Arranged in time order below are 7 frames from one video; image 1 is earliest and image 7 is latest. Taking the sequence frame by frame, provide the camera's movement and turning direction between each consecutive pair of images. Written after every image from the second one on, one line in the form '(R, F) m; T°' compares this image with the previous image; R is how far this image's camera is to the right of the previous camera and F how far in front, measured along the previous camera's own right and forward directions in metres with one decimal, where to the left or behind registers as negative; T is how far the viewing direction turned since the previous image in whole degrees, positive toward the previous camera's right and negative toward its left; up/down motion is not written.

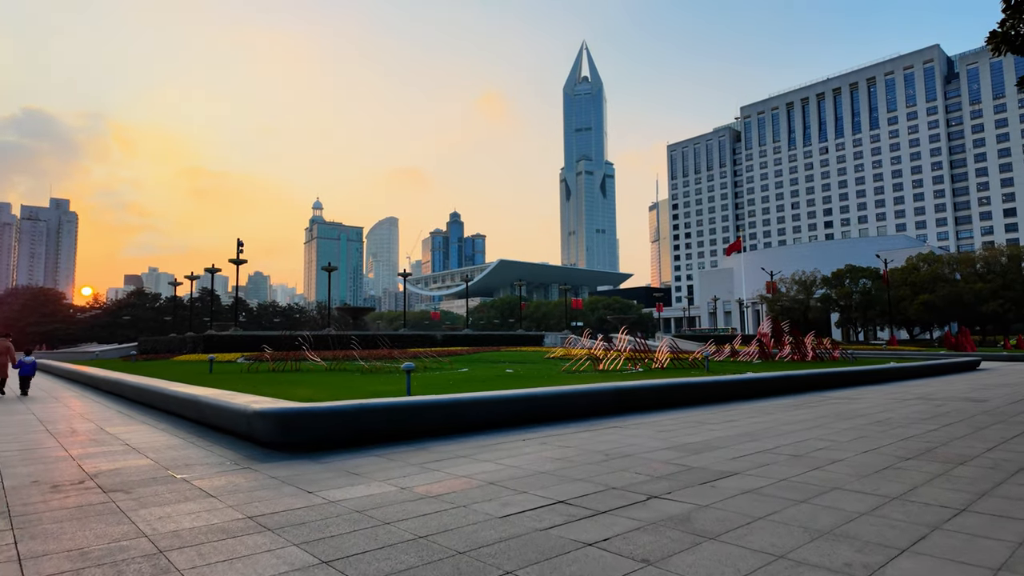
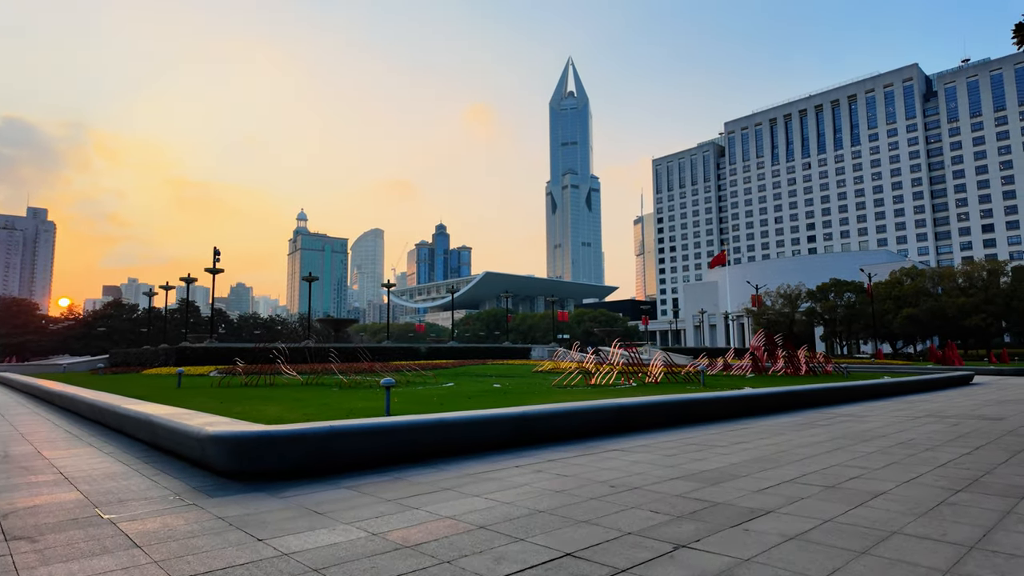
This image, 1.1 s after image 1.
(-0.1, +0.8) m; +1°
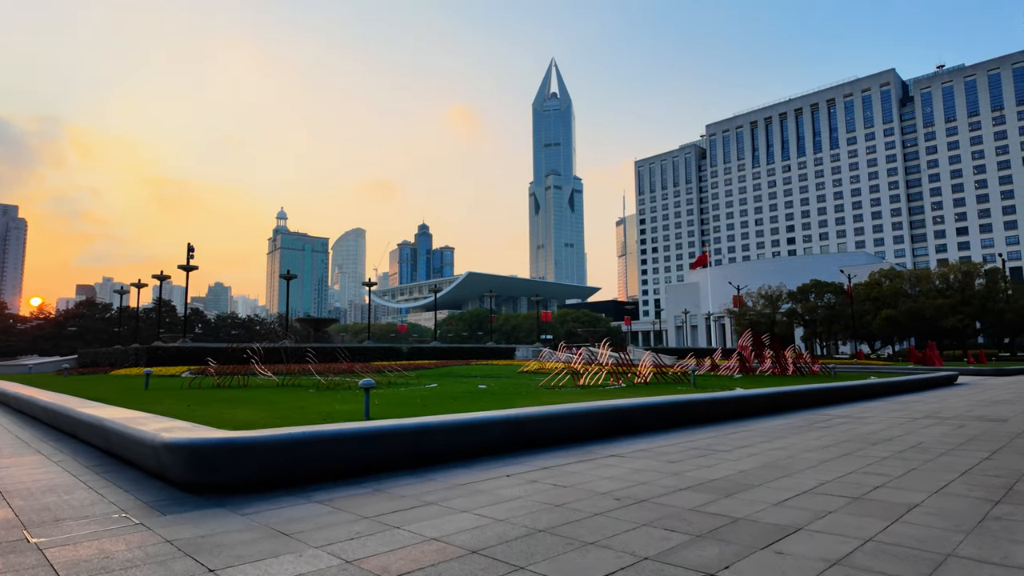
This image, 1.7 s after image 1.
(-0.1, +0.6) m; +2°
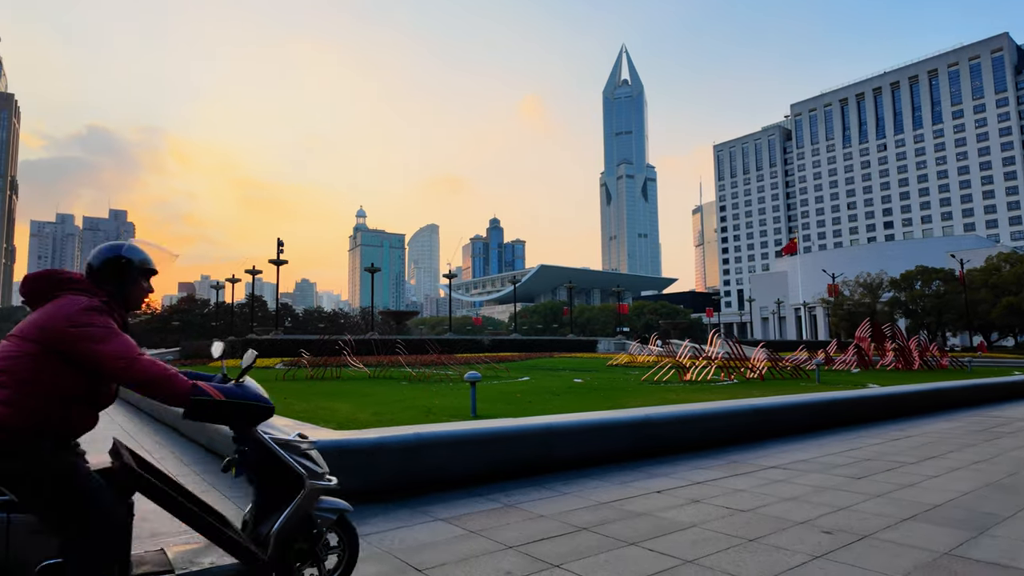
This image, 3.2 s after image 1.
(-0.7, +1.0) m; -7°
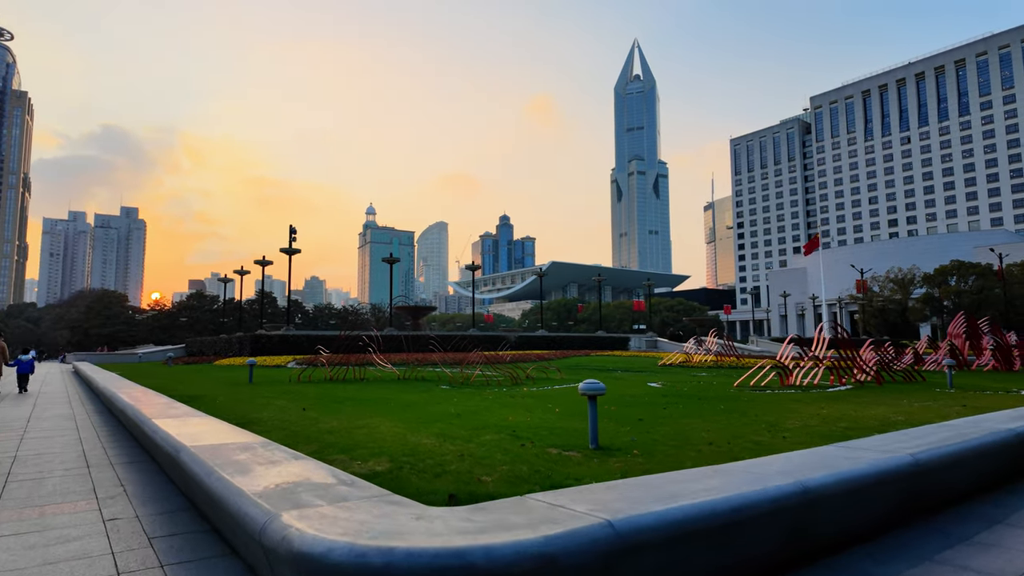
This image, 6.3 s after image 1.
(-1.1, +2.7) m; -1°
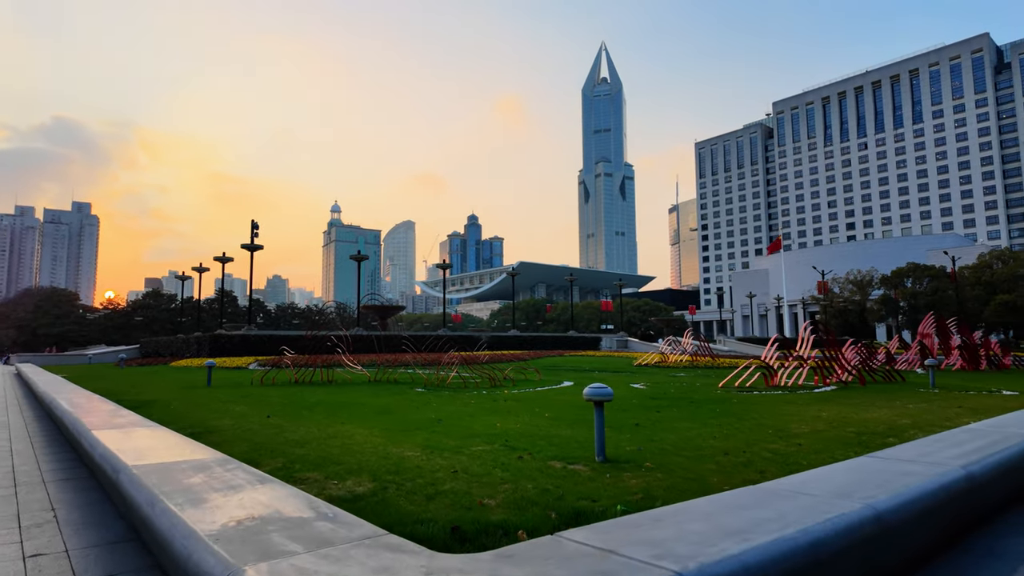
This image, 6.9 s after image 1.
(-0.2, +0.6) m; +3°
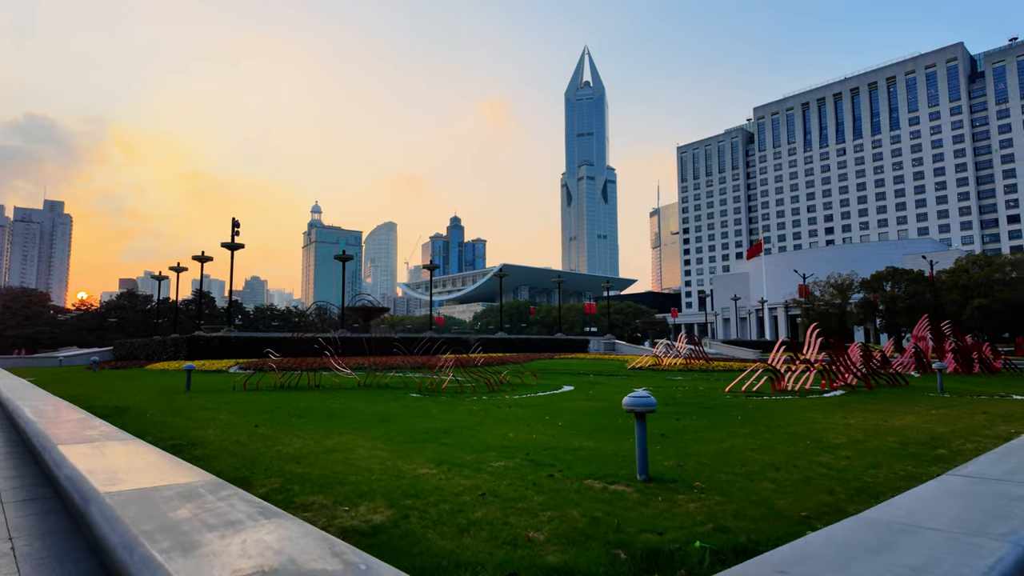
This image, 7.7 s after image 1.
(-0.3, +0.5) m; +2°
